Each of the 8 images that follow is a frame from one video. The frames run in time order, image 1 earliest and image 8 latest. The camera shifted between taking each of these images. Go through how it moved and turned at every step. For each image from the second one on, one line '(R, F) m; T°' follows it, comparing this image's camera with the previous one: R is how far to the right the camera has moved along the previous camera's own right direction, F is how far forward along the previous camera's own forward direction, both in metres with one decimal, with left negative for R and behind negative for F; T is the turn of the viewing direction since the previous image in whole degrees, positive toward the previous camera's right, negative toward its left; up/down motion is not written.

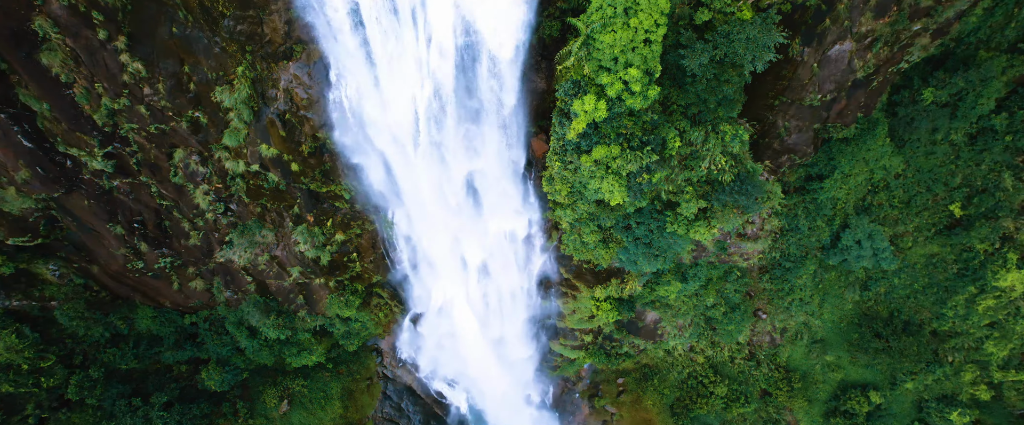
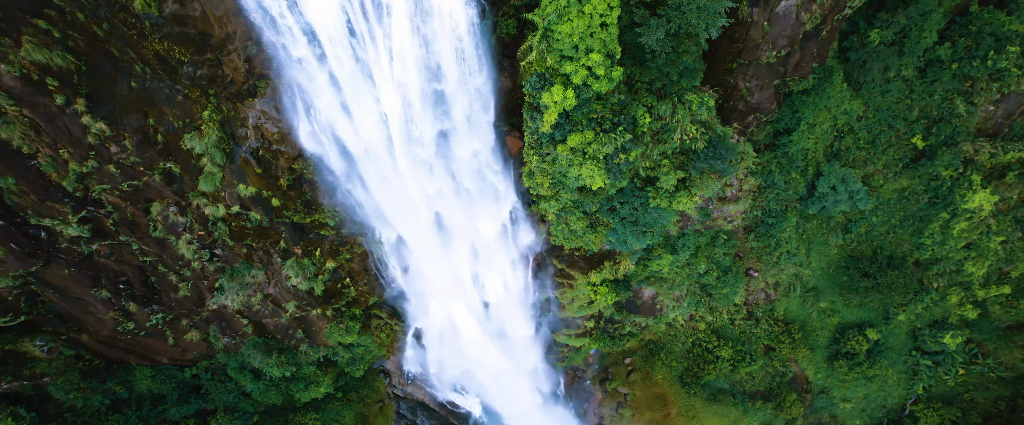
(-0.2, -0.2) m; +2°
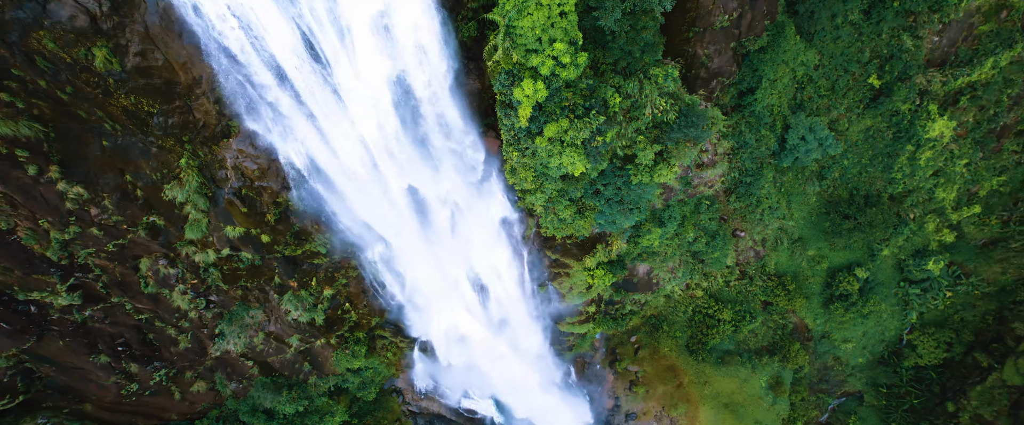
(-0.2, -0.2) m; +2°
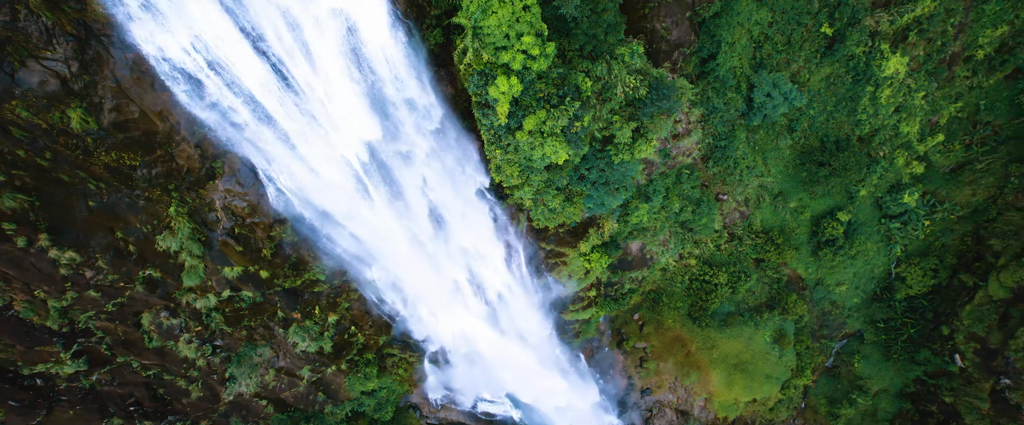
(-0.3, -0.2) m; +2°
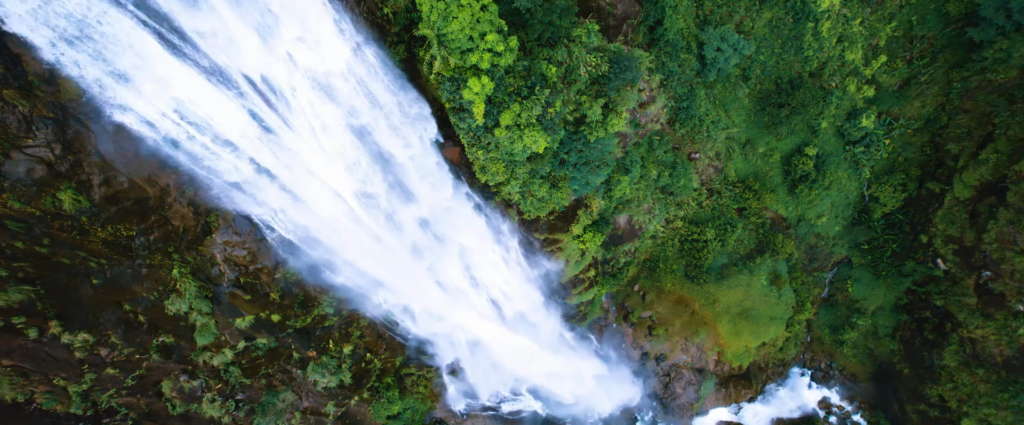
(-0.6, -0.4) m; +2°
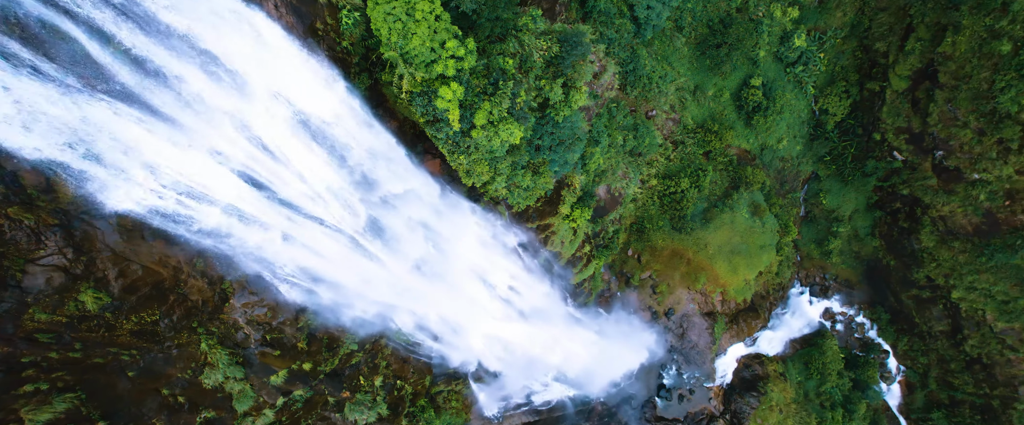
(-0.8, -0.5) m; +3°
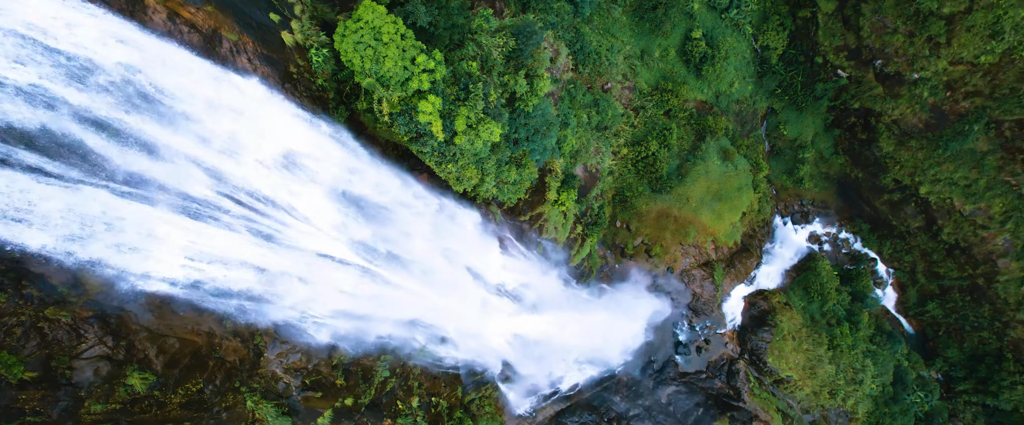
(-0.8, -0.5) m; +3°
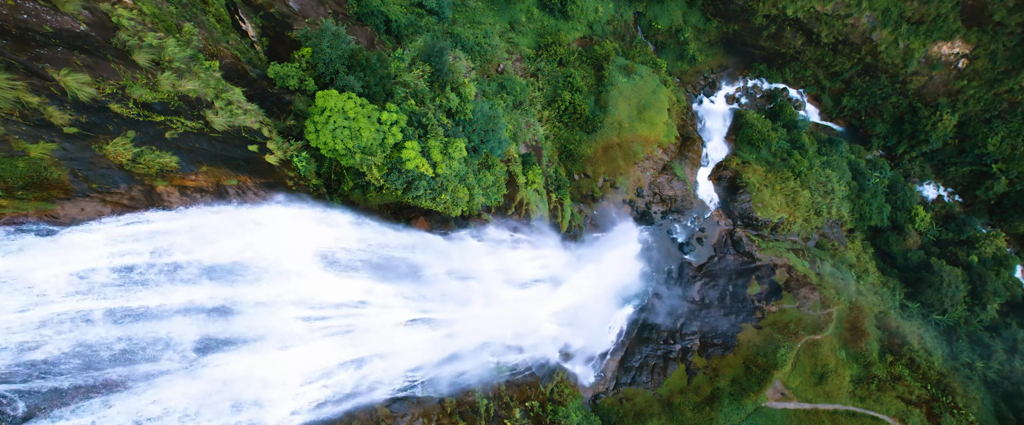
(-2.3, -1.2) m; +6°
